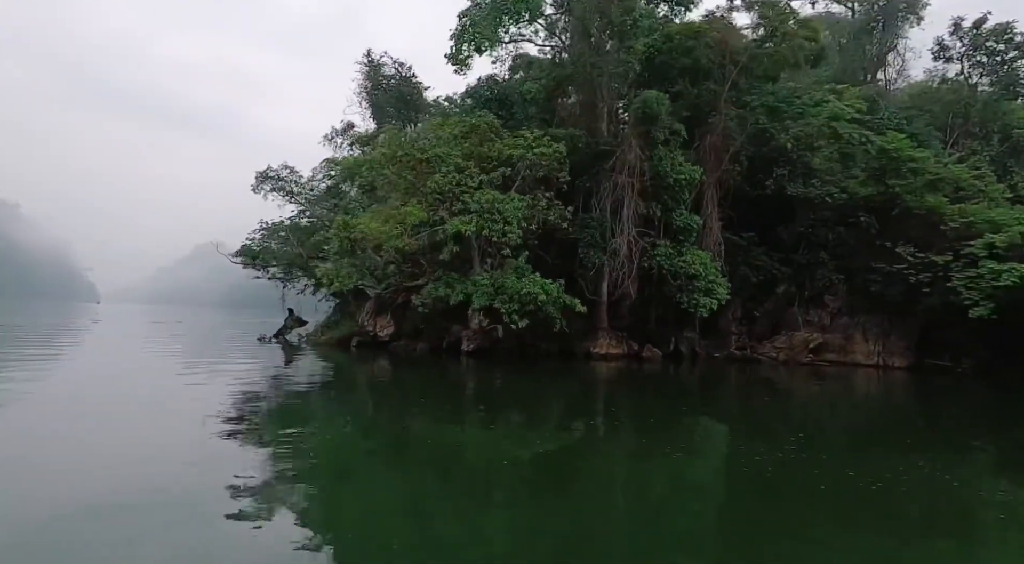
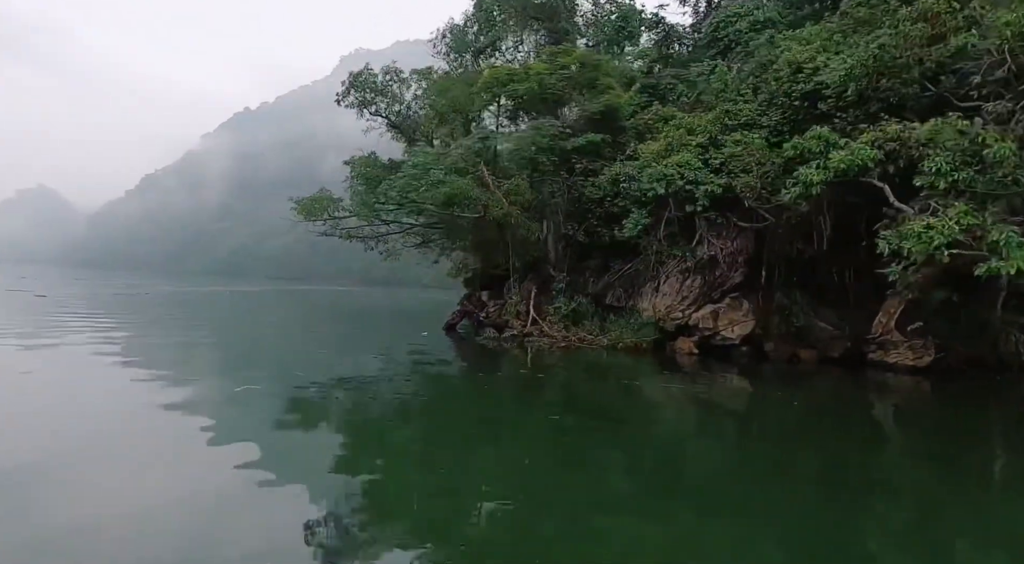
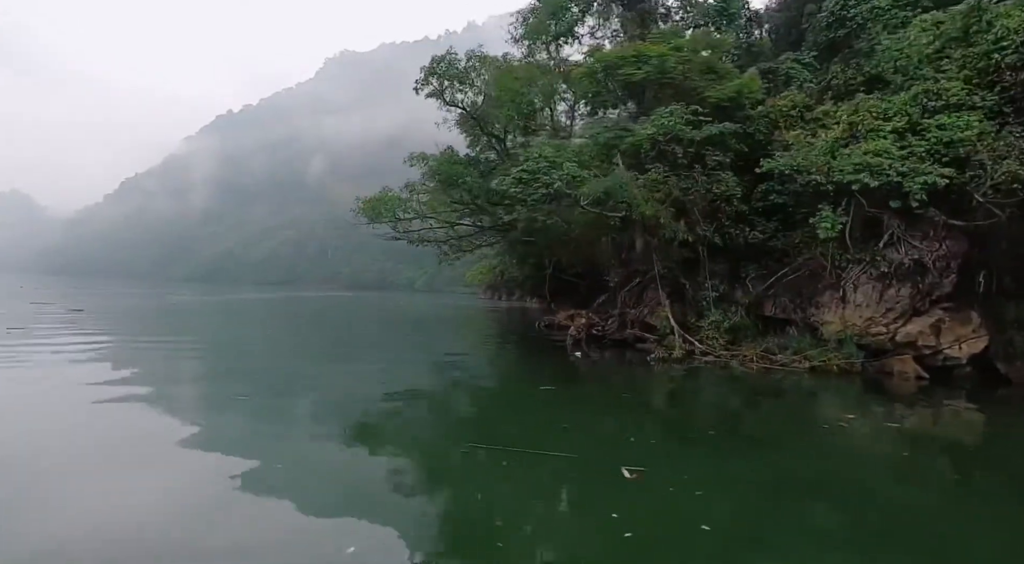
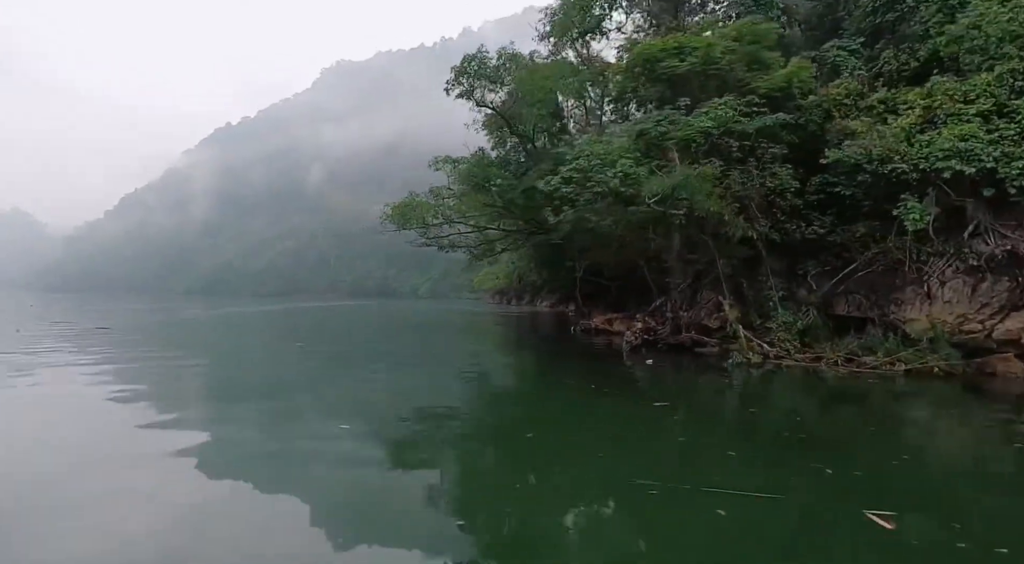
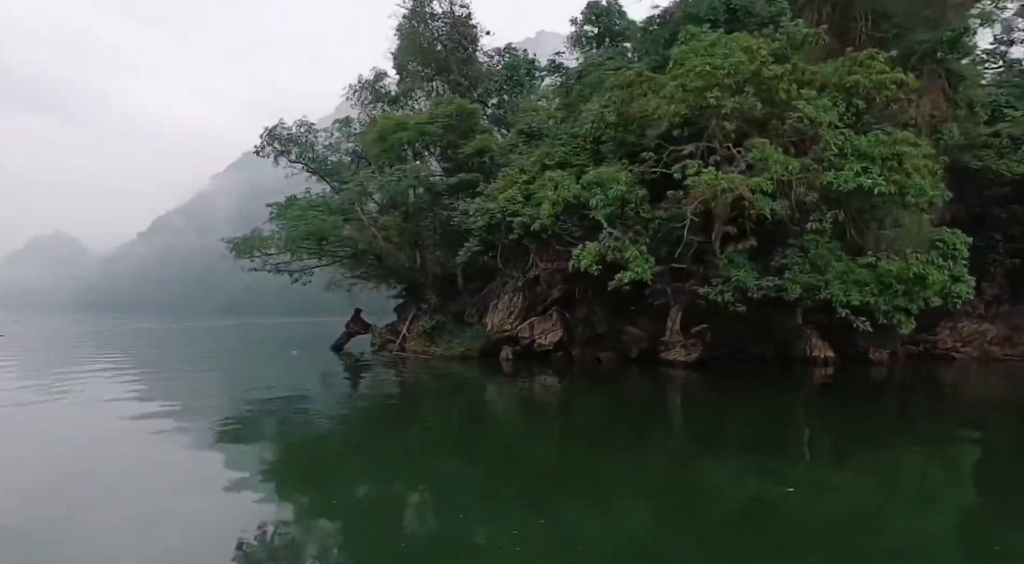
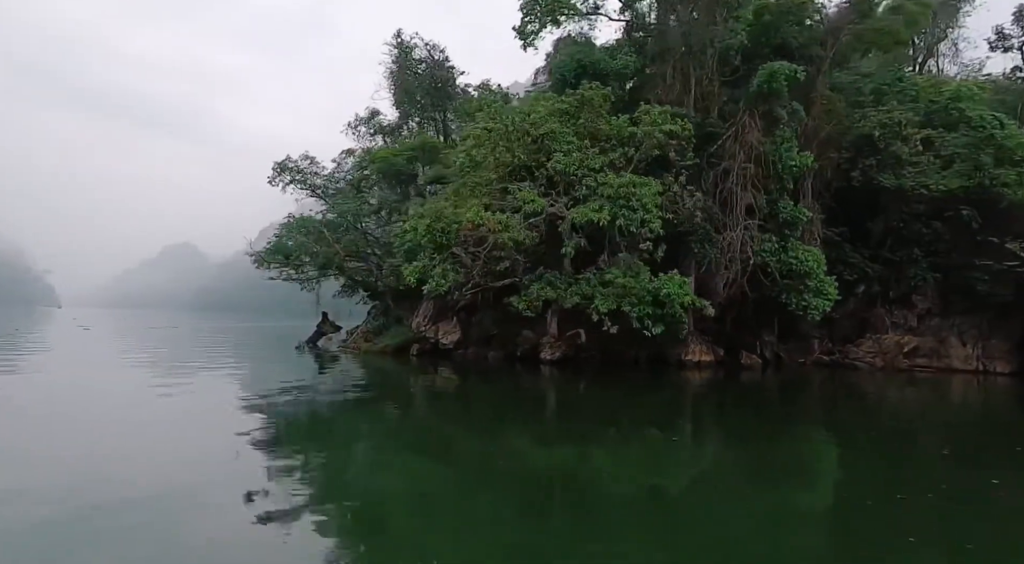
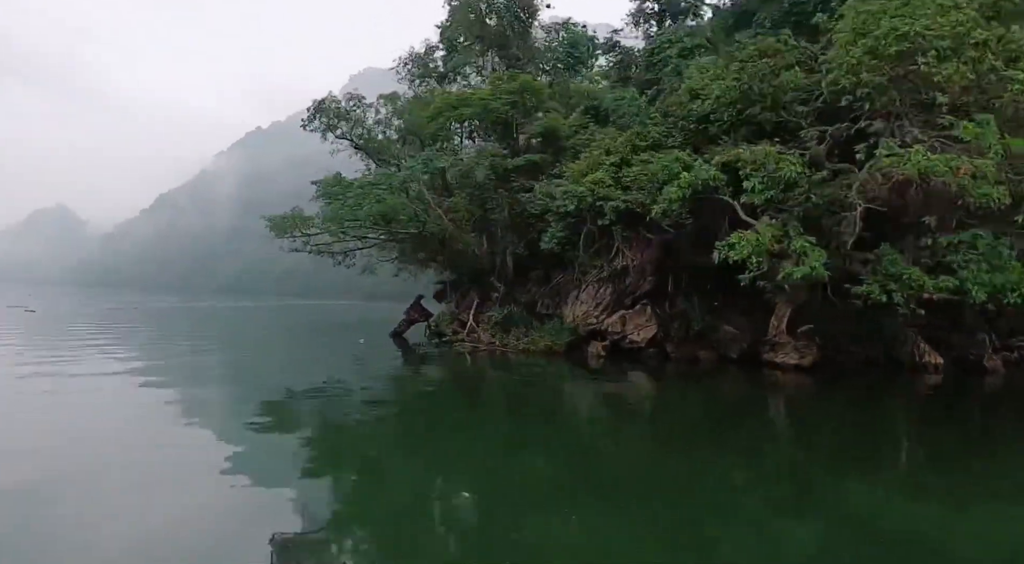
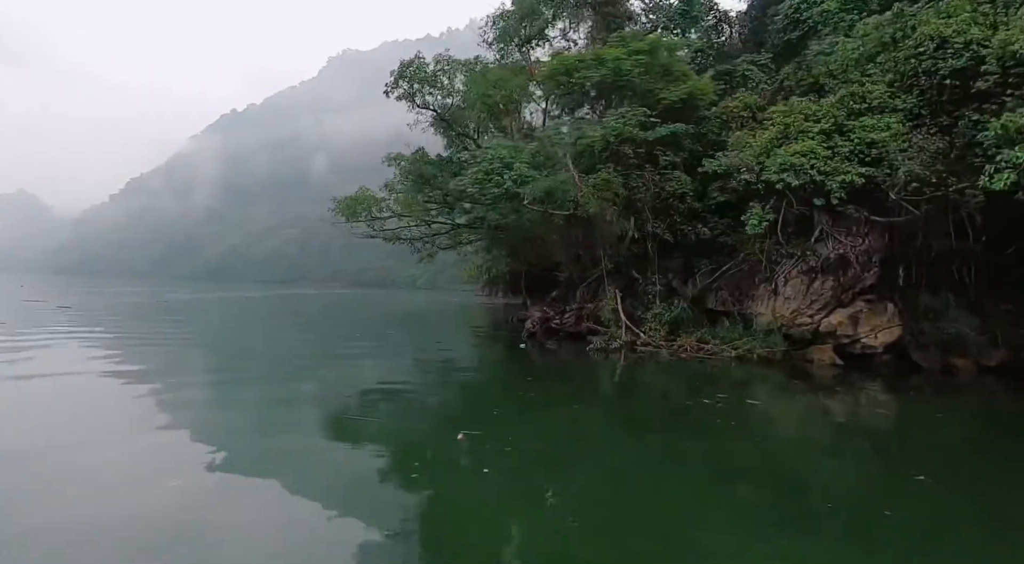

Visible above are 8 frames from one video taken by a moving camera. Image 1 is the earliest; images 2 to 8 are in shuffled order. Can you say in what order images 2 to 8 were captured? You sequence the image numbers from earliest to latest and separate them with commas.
6, 5, 7, 2, 8, 3, 4
